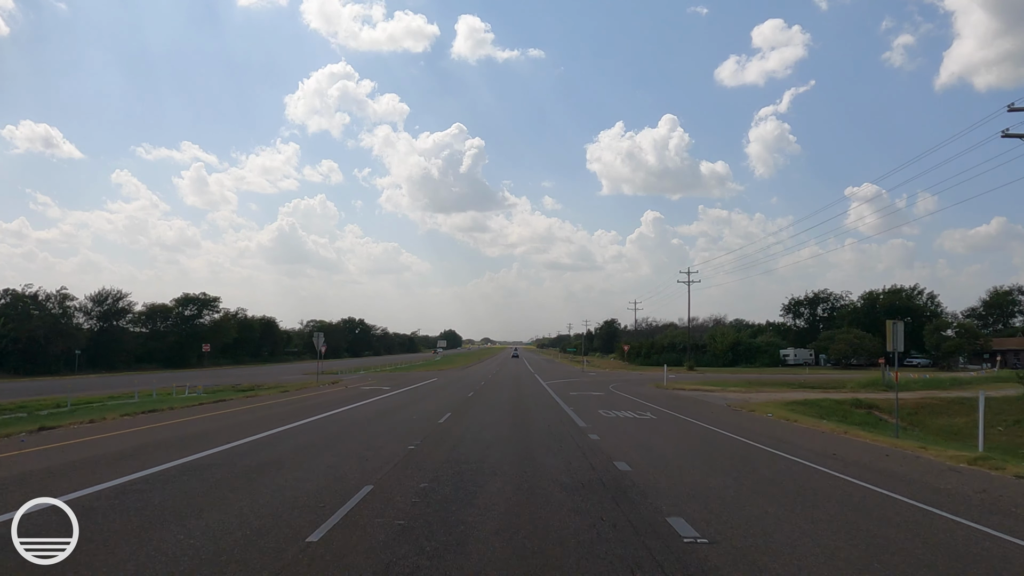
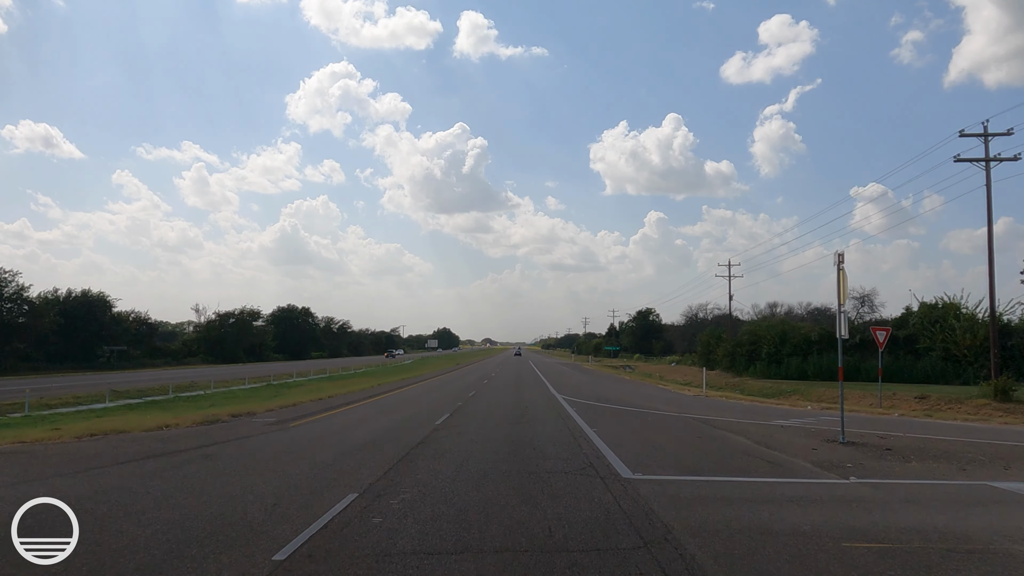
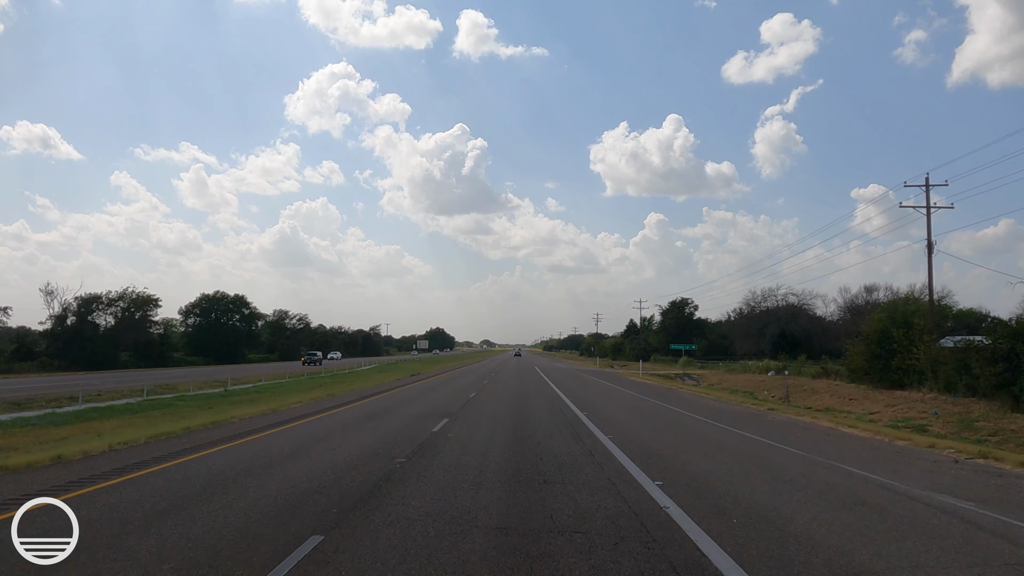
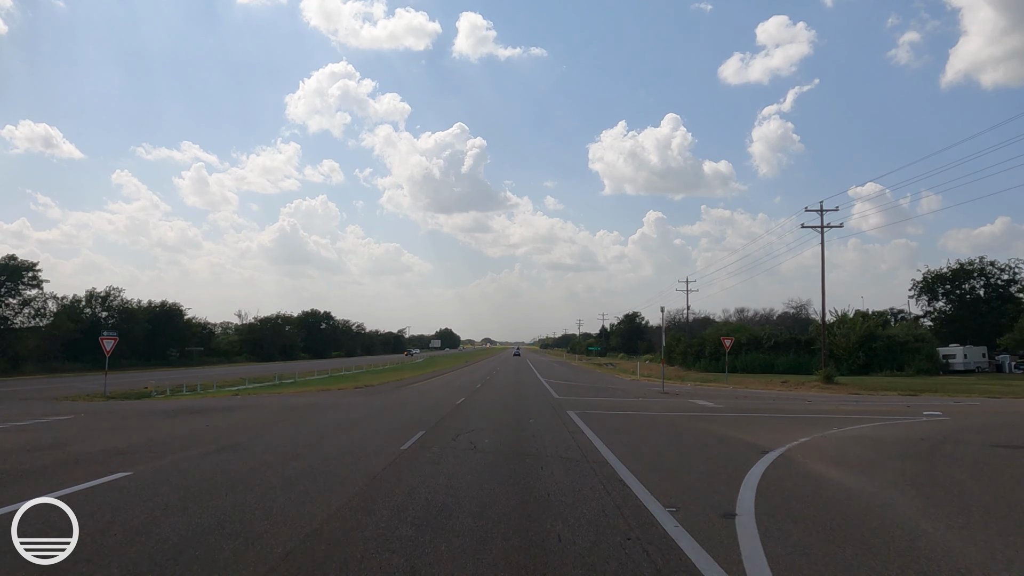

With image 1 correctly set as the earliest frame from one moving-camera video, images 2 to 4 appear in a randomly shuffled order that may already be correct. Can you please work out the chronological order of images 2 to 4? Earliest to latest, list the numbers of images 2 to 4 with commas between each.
4, 2, 3
